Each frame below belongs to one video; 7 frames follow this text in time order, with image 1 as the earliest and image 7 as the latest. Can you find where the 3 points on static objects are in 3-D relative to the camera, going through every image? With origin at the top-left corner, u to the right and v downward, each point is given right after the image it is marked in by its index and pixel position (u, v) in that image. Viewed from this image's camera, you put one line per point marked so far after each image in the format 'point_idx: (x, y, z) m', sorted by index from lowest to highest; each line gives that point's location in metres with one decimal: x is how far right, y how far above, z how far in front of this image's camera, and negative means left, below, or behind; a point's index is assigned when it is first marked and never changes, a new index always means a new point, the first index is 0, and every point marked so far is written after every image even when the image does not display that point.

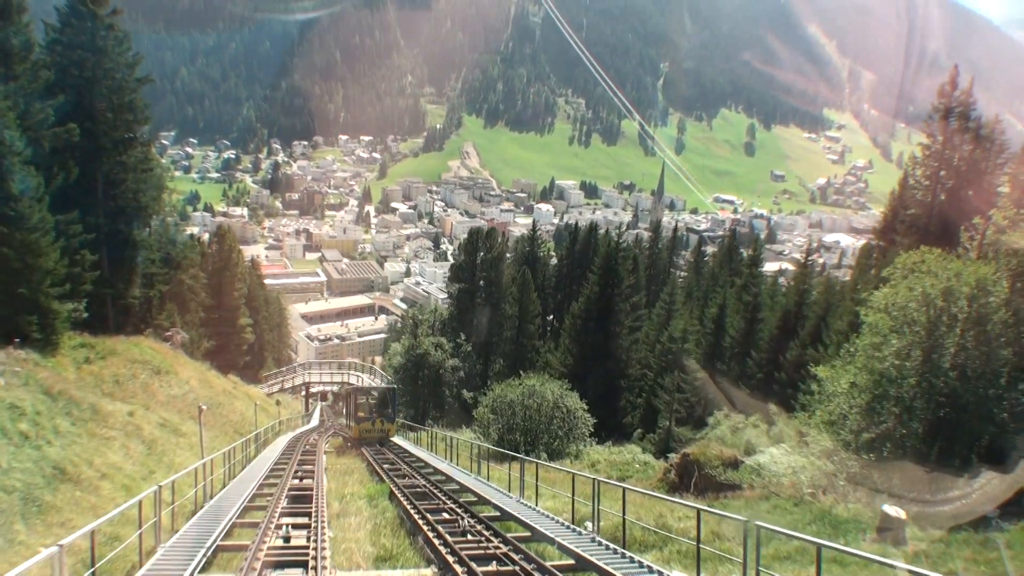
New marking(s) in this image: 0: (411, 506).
0: (-1.2, -2.7, +16.6) m
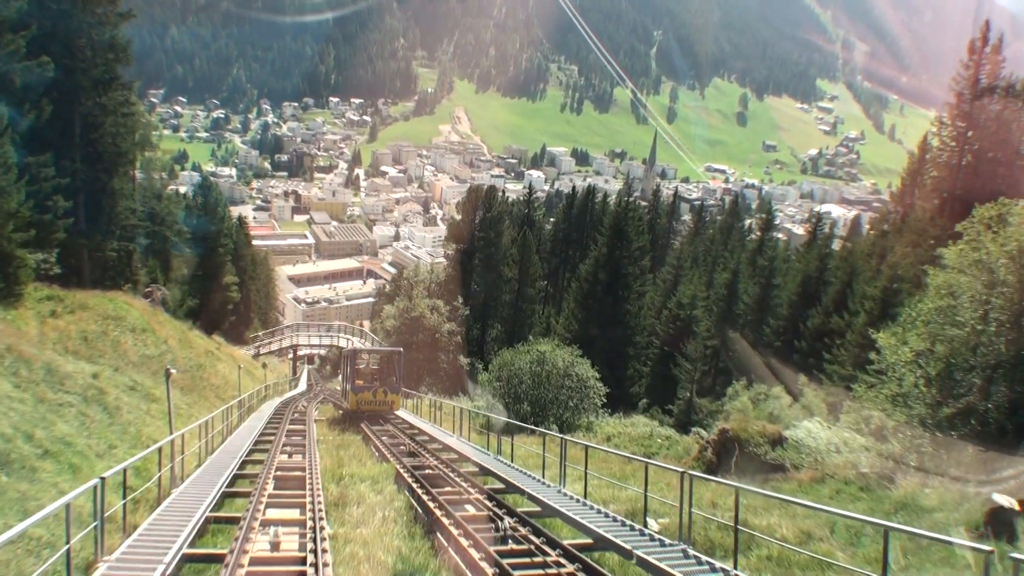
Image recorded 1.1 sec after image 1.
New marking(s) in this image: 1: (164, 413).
0: (-0.9, -2.1, +13.9) m
1: (-5.0, -1.8, +19.4) m
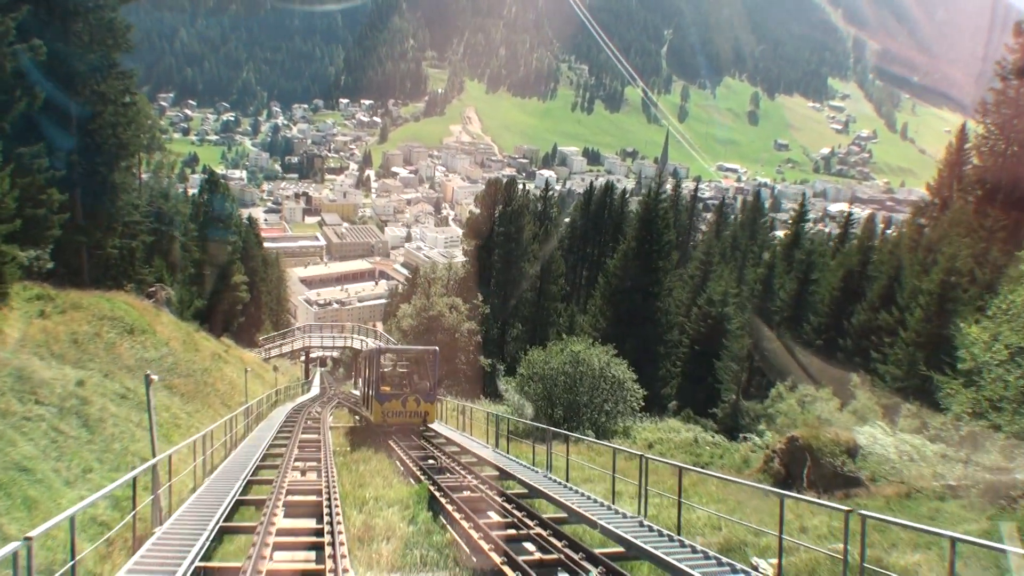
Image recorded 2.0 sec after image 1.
0: (-0.4, -2.0, +11.5) m
1: (-4.4, -1.7, +17.1) m
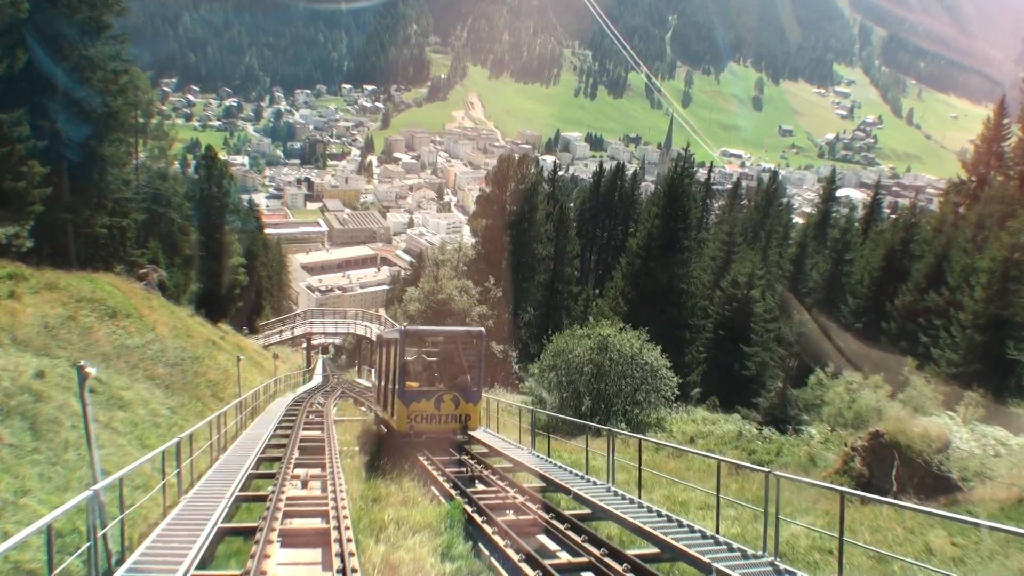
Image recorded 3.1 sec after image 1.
0: (0.0, -1.8, +8.9) m
1: (-4.0, -1.4, +14.5) m
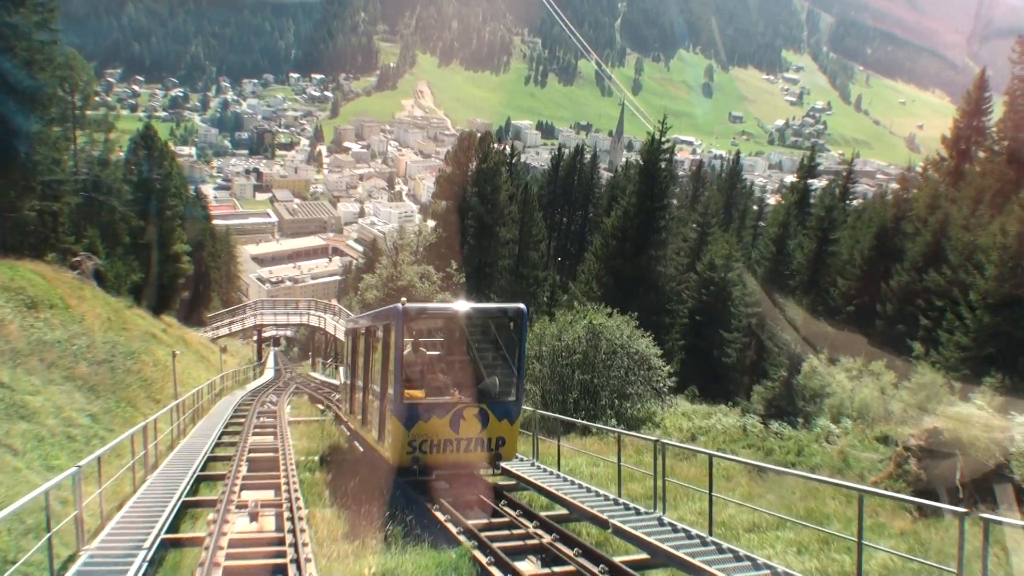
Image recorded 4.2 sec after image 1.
0: (+0.2, -1.6, +6.2) m
1: (-4.0, -1.3, +11.6) m
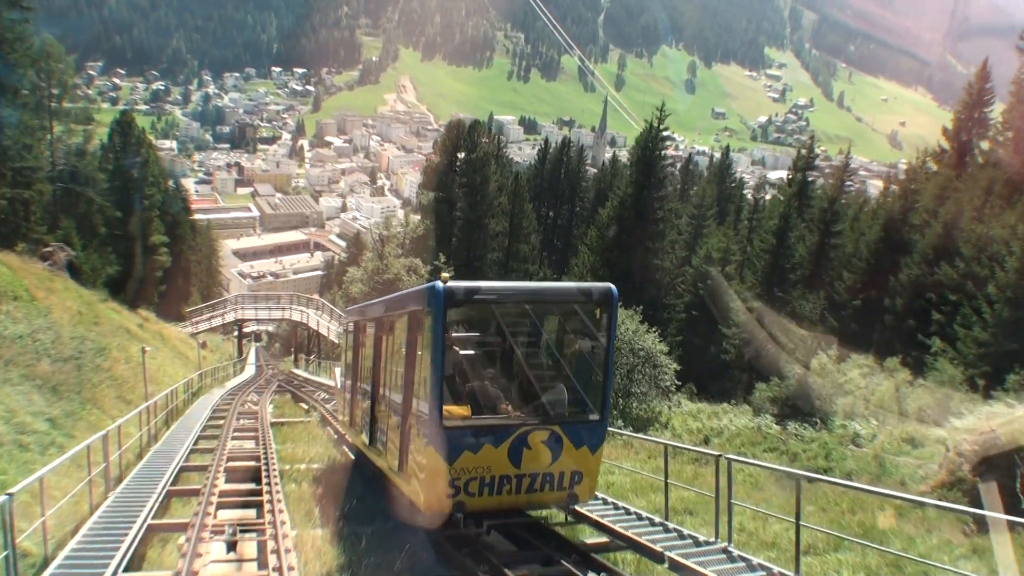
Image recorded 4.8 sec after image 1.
0: (+0.4, -1.5, +4.8) m
1: (-3.9, -1.2, +10.1) m
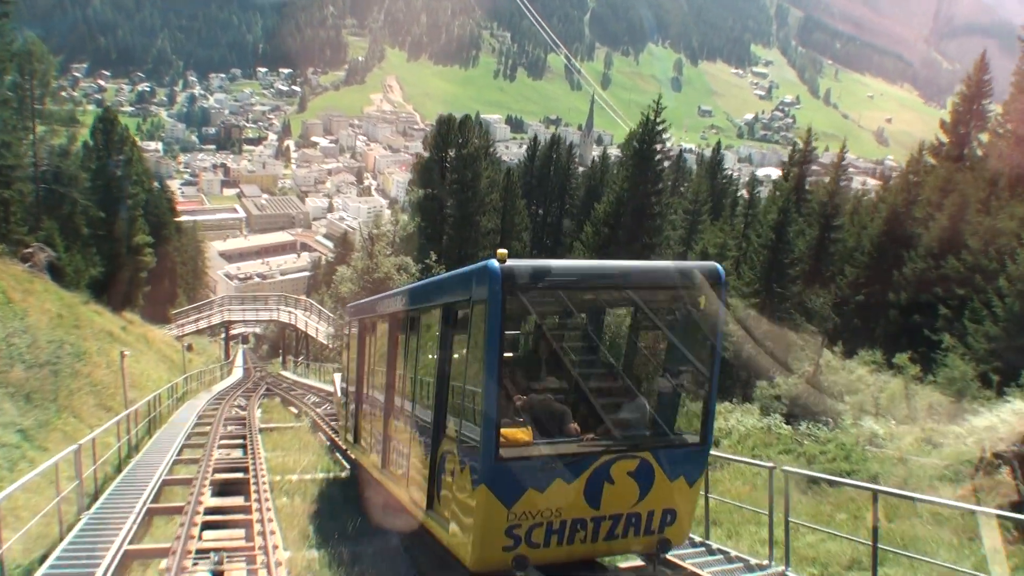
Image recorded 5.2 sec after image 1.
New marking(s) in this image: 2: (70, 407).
0: (+0.6, -1.5, +3.9) m
1: (-3.8, -1.2, +9.2) m
2: (-5.0, -1.3, +15.2) m
